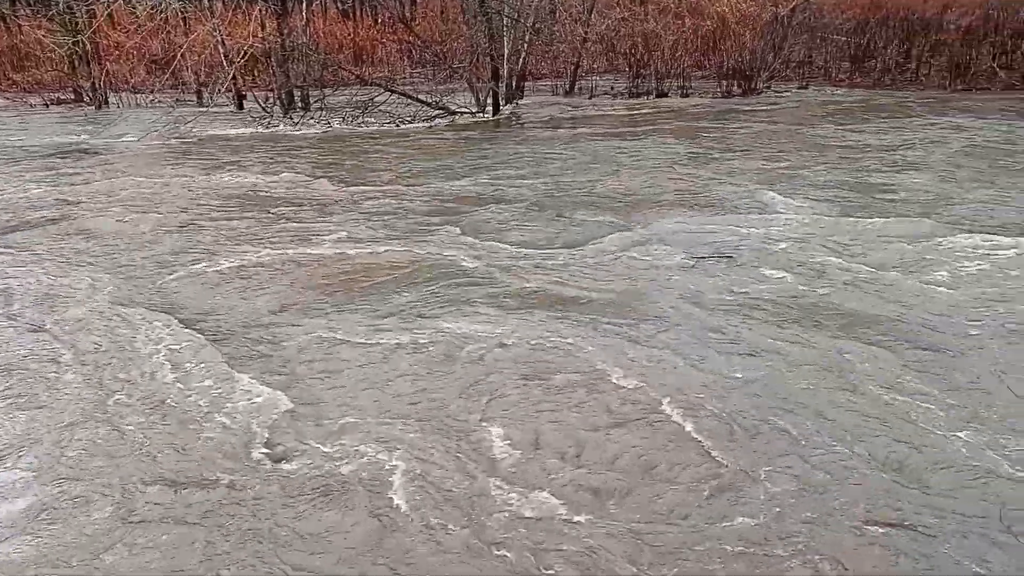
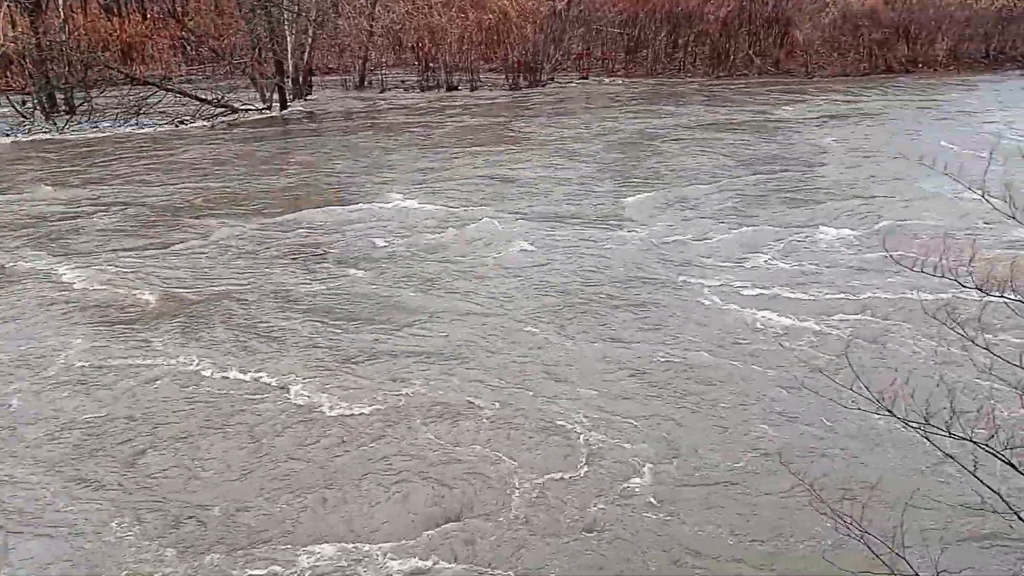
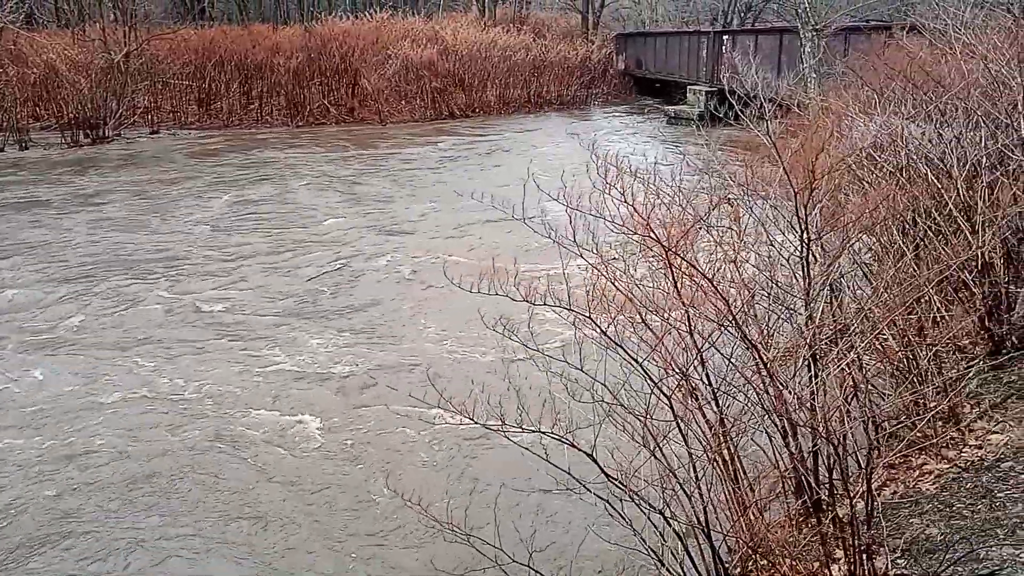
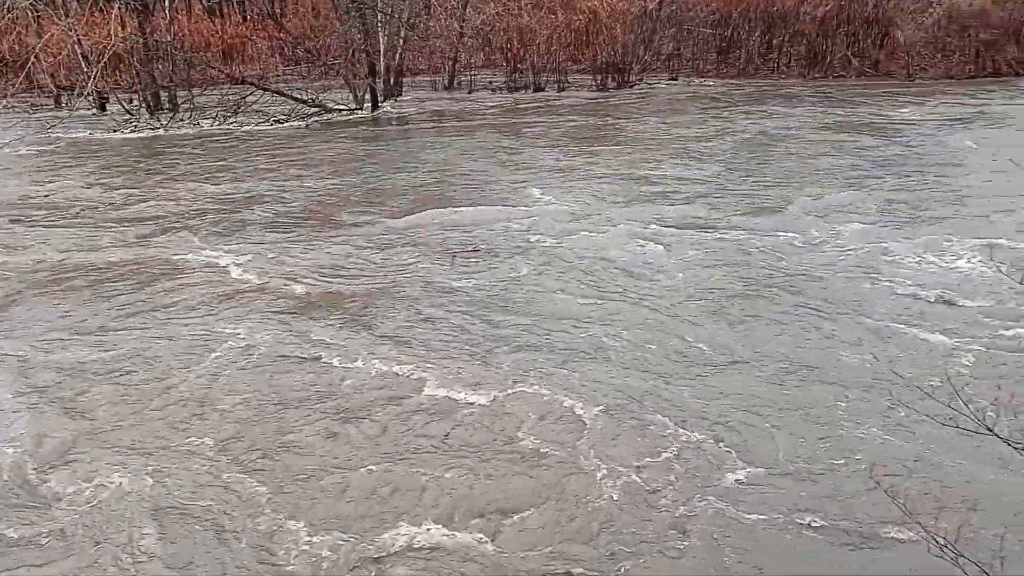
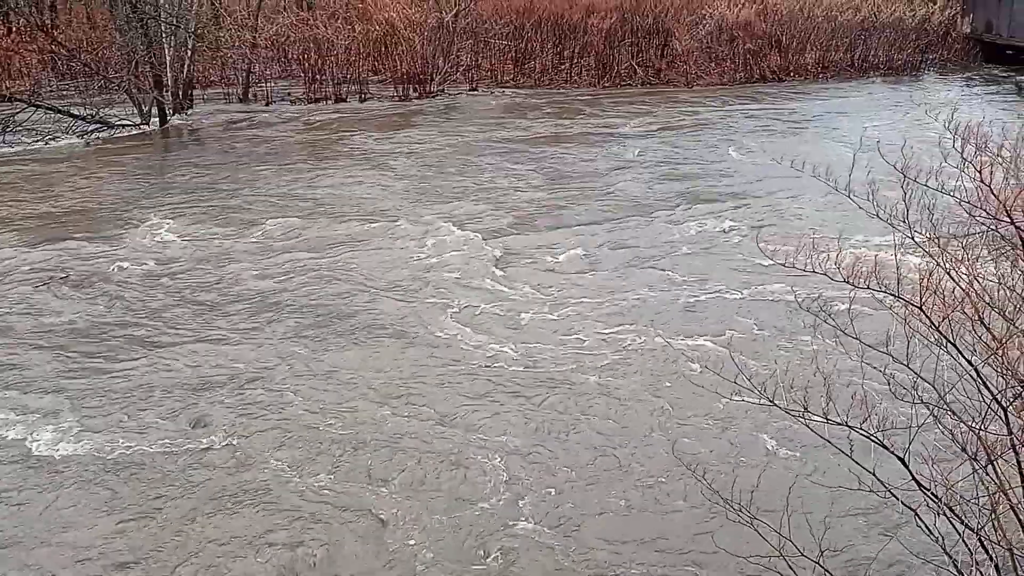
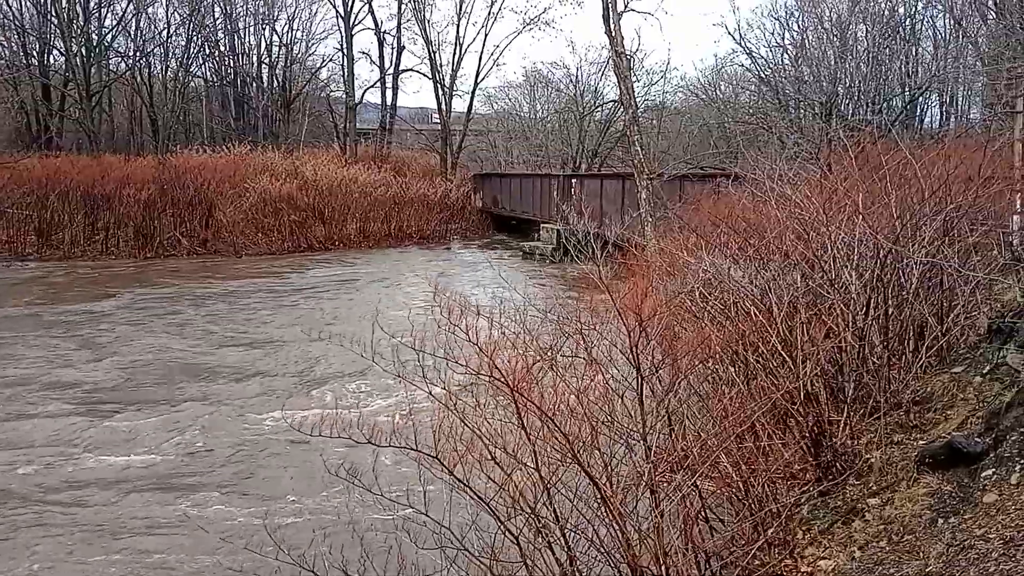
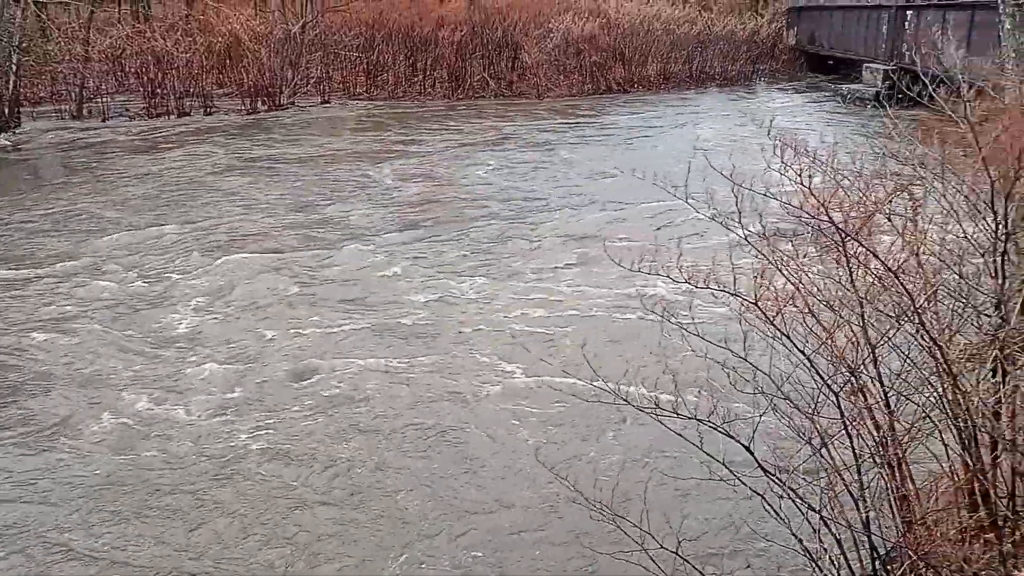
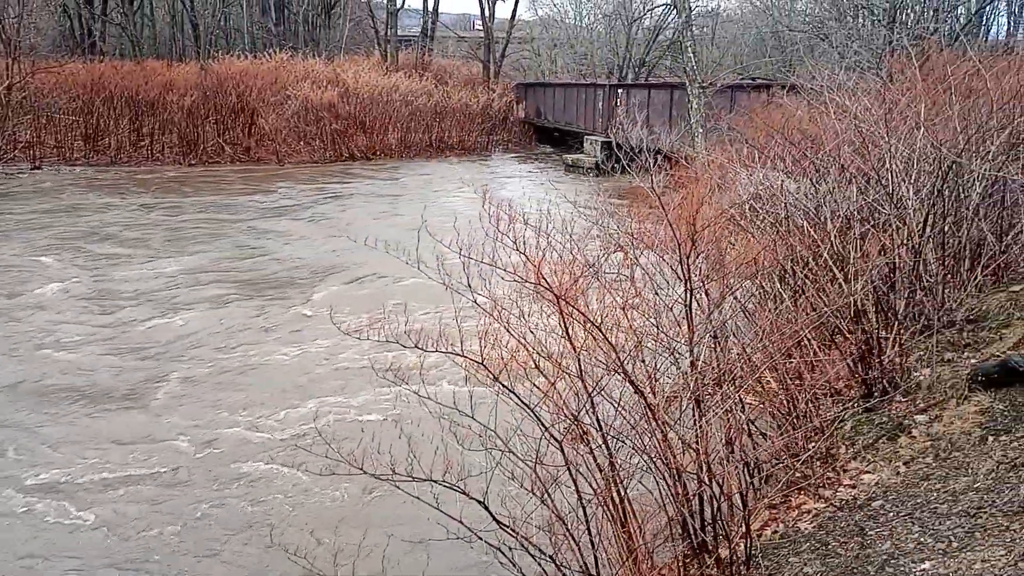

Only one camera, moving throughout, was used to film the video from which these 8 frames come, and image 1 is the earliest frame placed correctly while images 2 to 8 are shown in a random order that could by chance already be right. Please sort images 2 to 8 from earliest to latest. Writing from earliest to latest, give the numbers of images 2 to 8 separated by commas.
4, 2, 5, 7, 3, 8, 6
